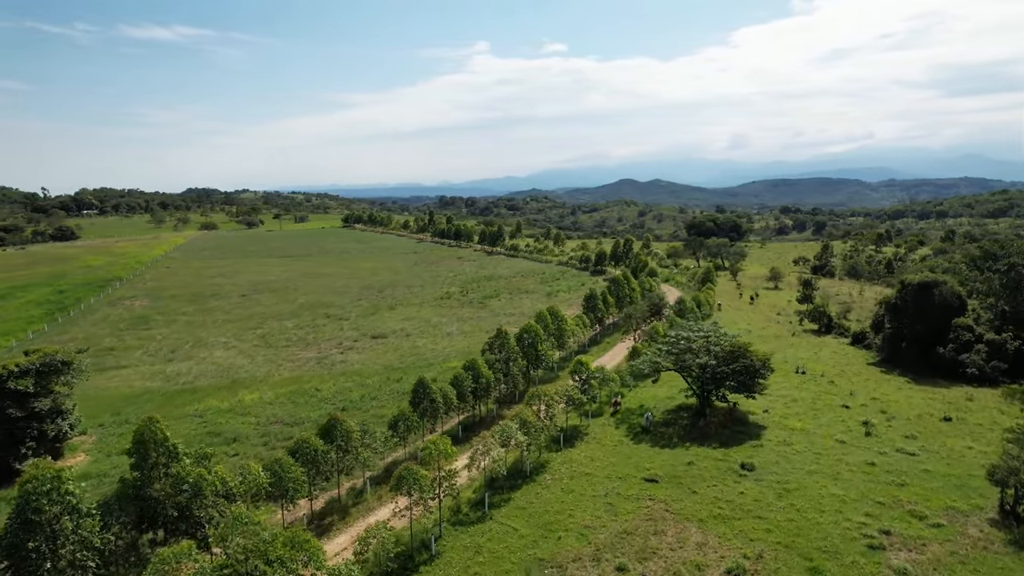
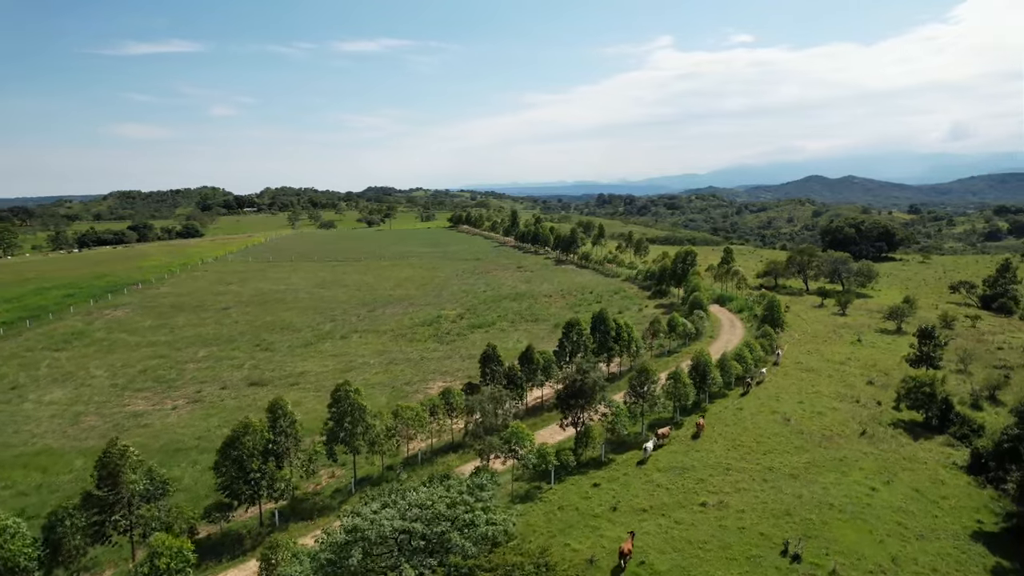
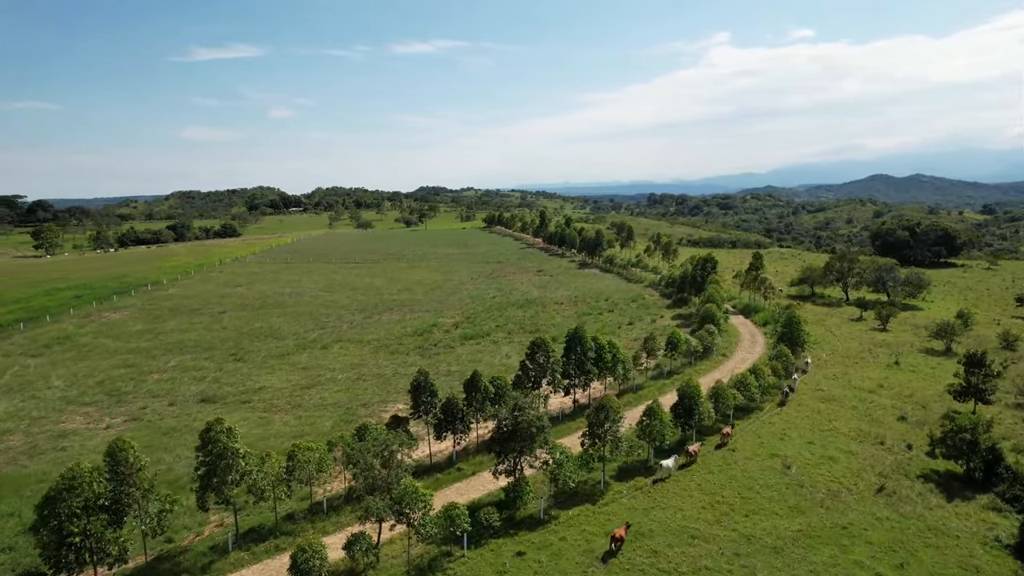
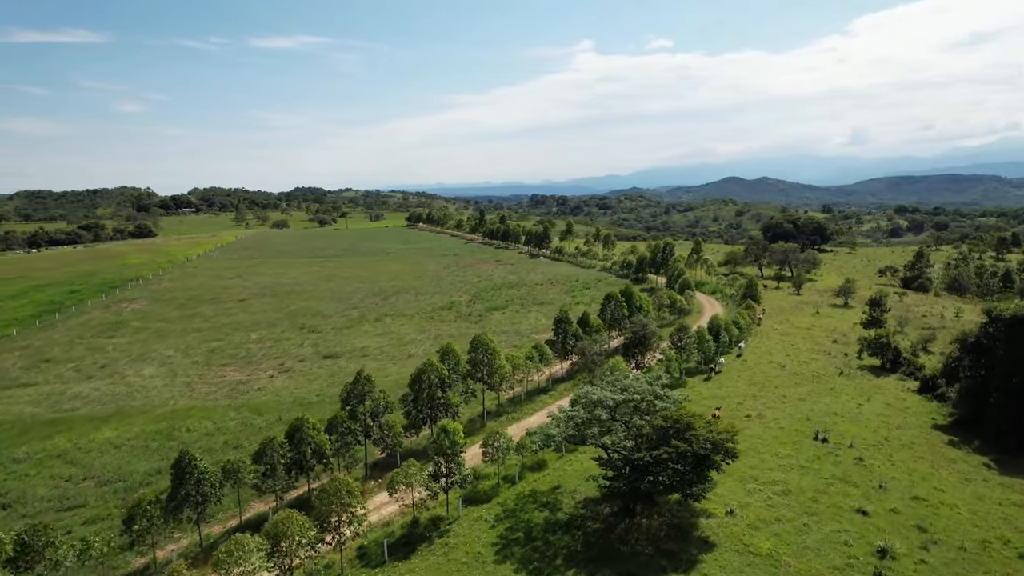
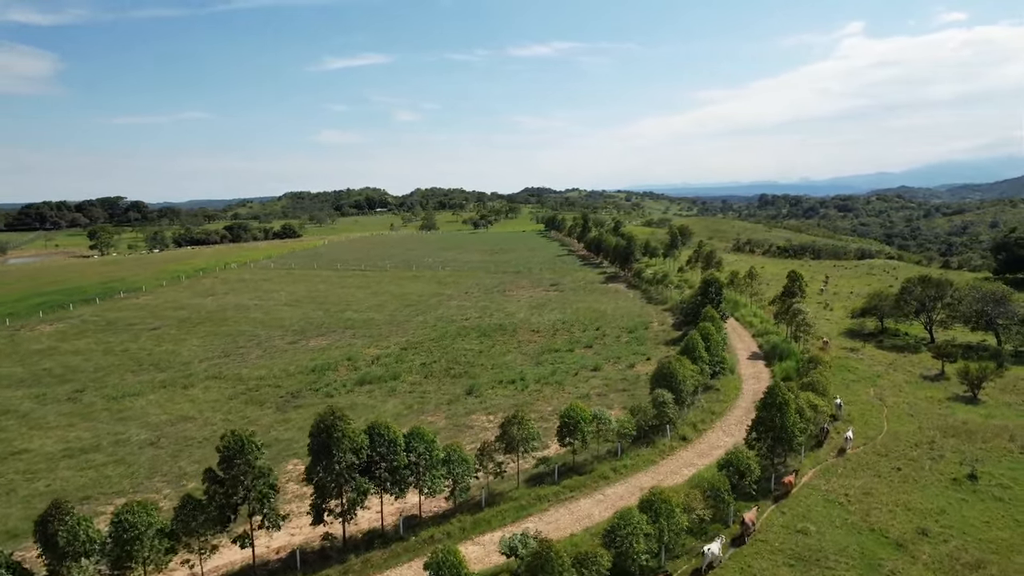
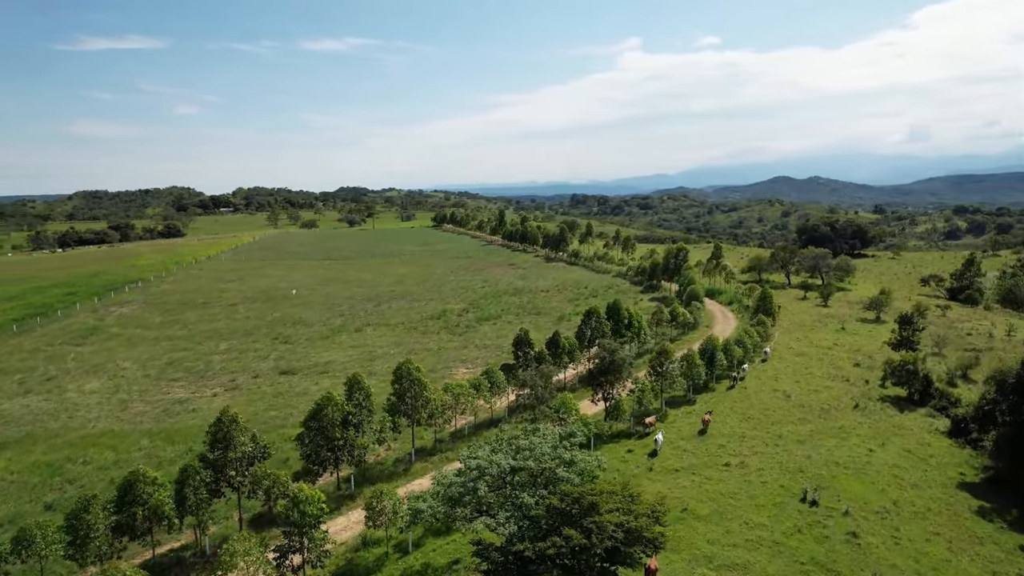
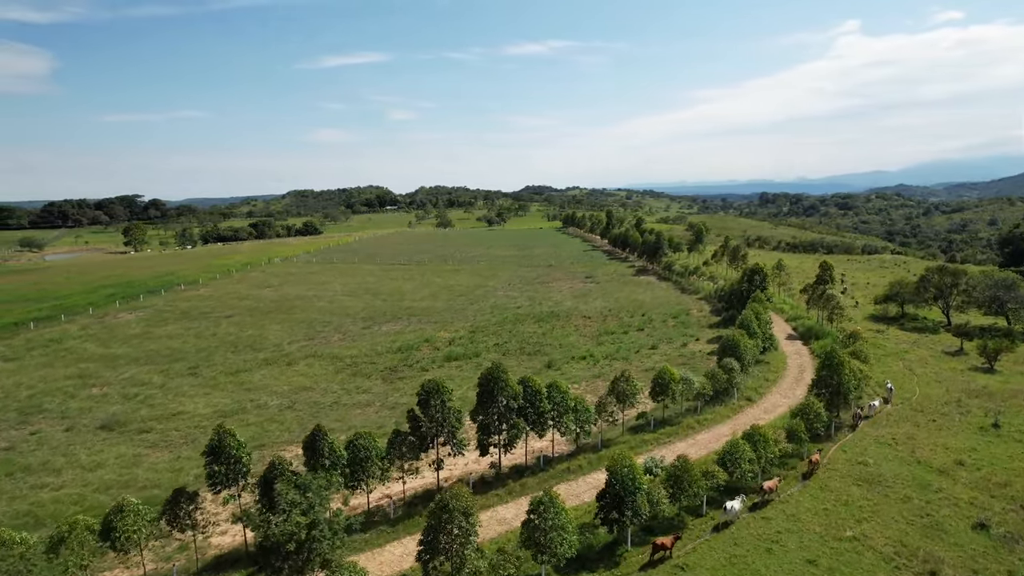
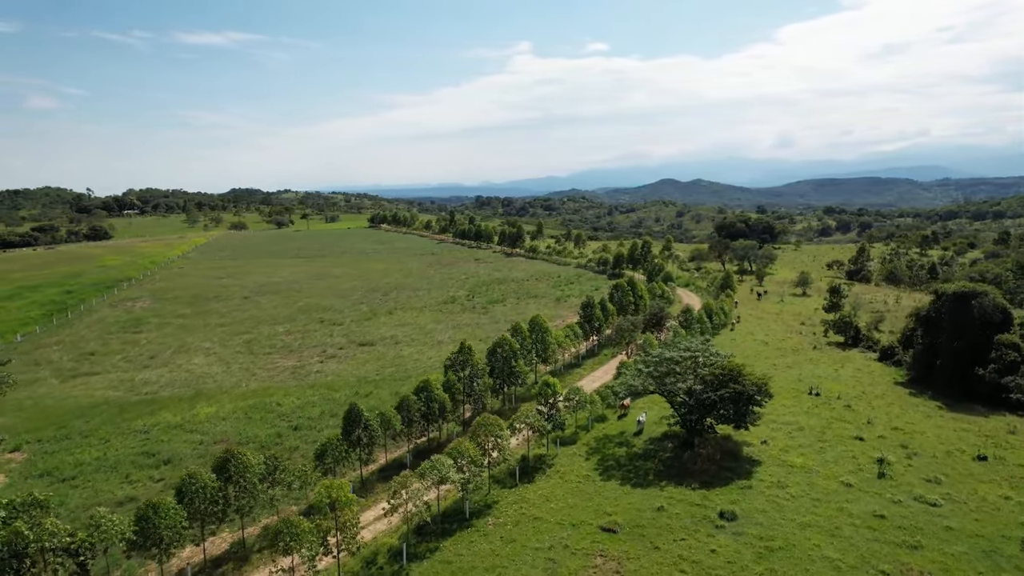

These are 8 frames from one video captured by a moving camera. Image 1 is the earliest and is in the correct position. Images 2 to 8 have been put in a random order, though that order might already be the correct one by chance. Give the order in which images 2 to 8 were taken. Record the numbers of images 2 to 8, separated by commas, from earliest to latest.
8, 4, 6, 2, 3, 7, 5
